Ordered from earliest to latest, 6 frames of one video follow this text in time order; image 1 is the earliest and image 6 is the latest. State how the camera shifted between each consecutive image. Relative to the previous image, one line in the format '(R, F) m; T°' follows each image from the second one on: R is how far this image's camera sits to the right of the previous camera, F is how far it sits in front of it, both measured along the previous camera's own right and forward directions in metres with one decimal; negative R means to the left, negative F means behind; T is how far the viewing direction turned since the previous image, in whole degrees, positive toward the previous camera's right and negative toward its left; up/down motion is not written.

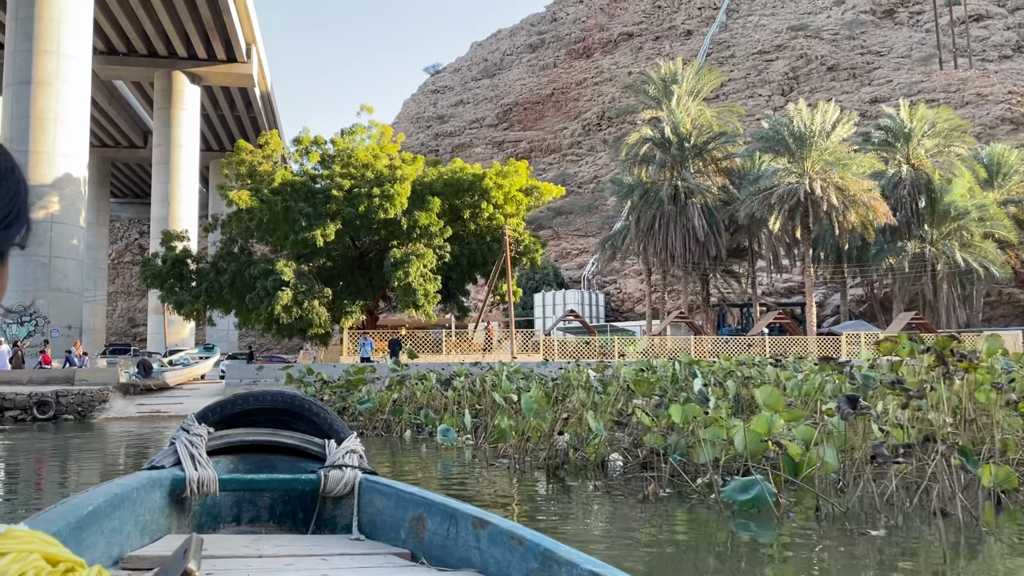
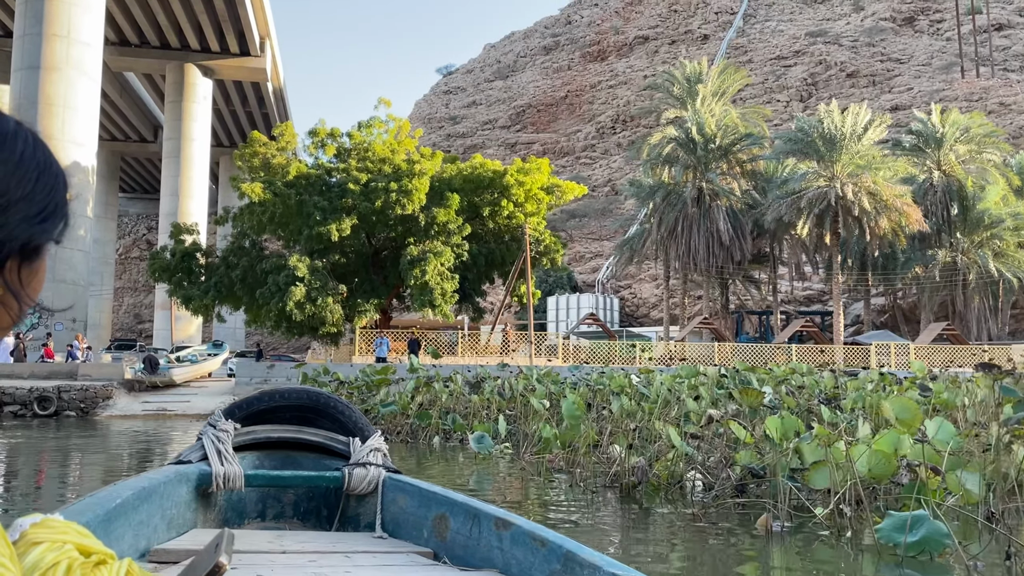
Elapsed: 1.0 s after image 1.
(-0.4, +0.8) m; 0°
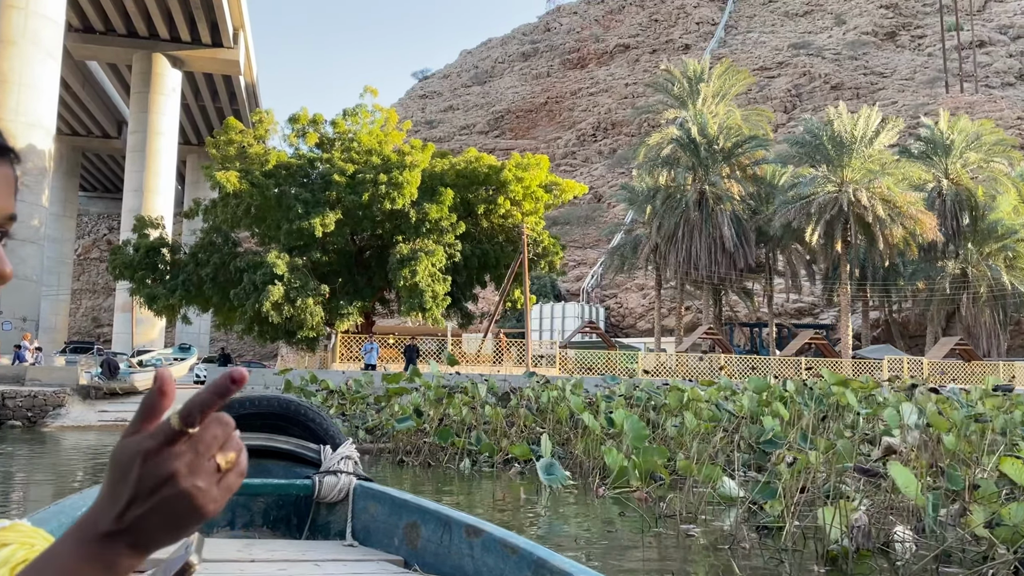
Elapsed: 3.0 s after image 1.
(-0.8, +1.7) m; +2°
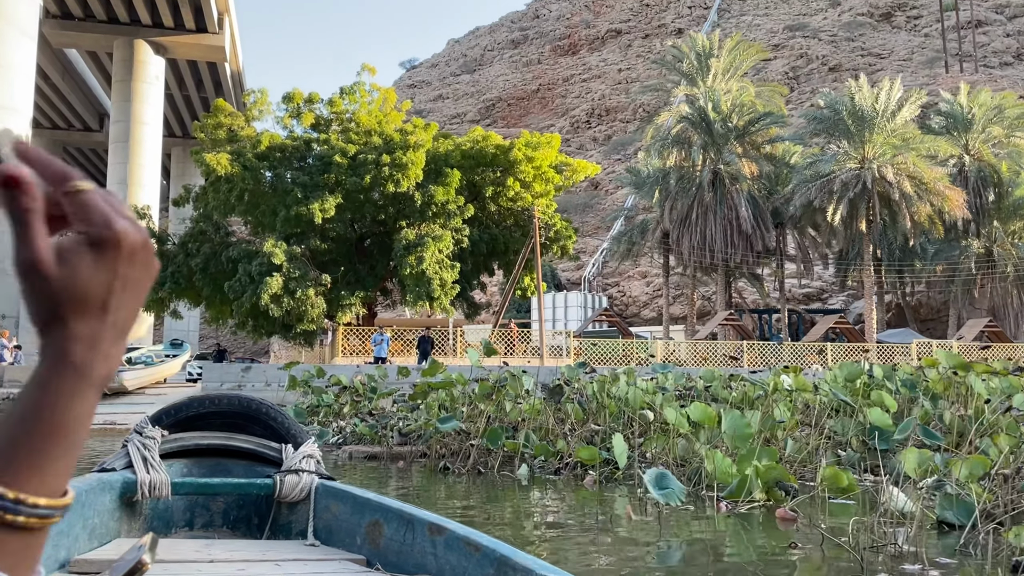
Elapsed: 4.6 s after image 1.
(-0.6, +1.2) m; +1°
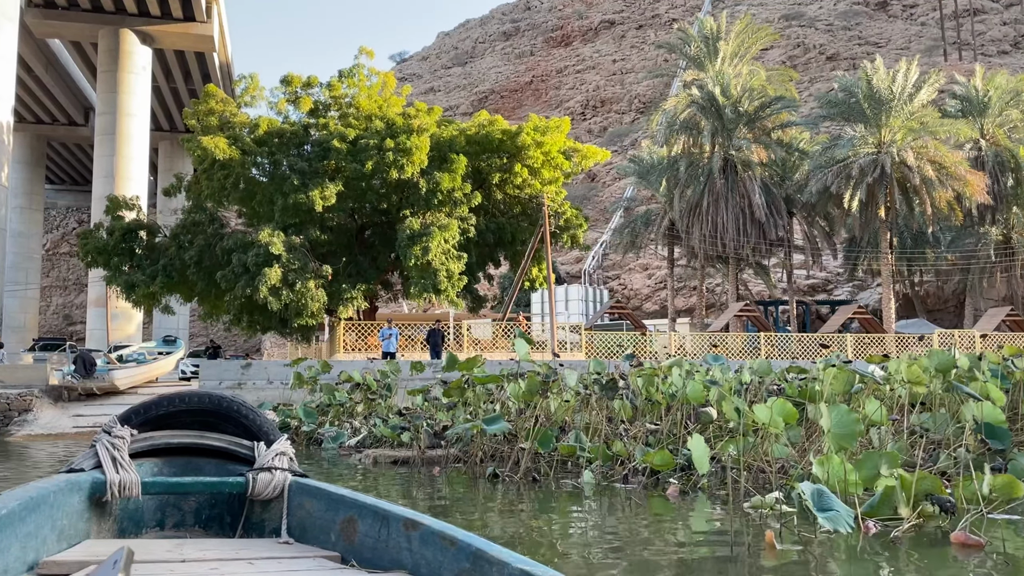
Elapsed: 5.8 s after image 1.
(-0.5, +0.9) m; +1°
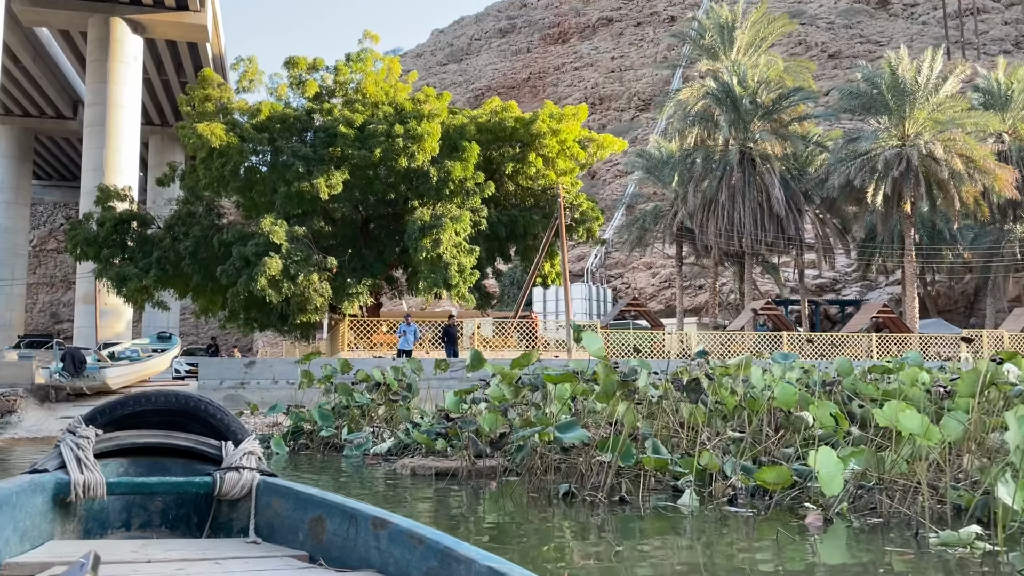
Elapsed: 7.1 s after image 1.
(-0.6, +1.0) m; +1°
